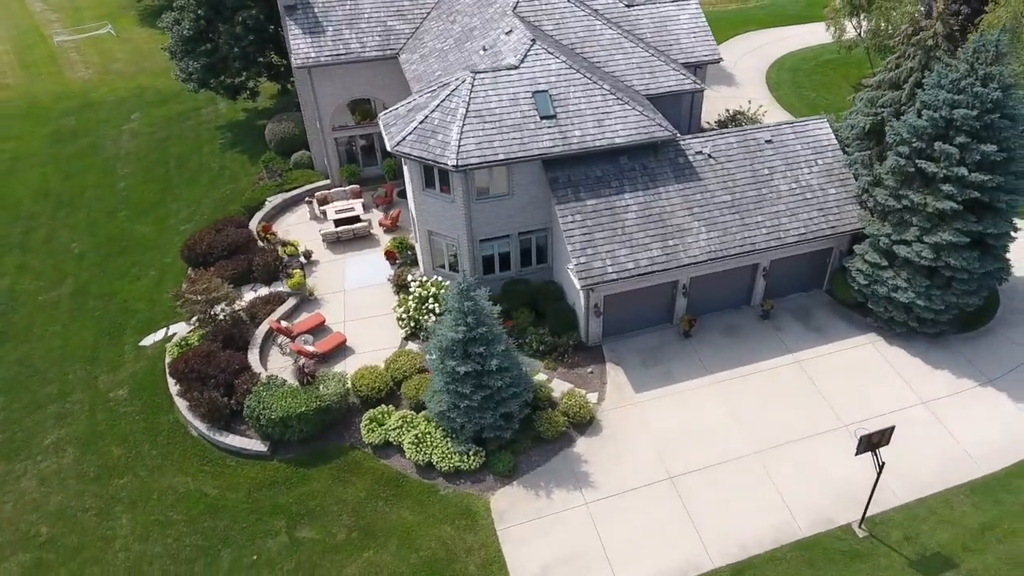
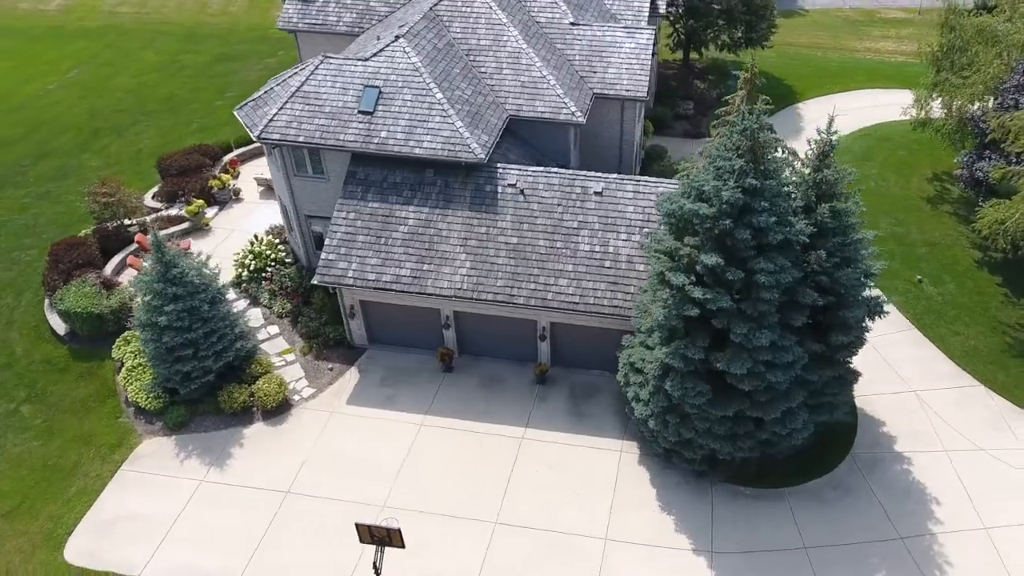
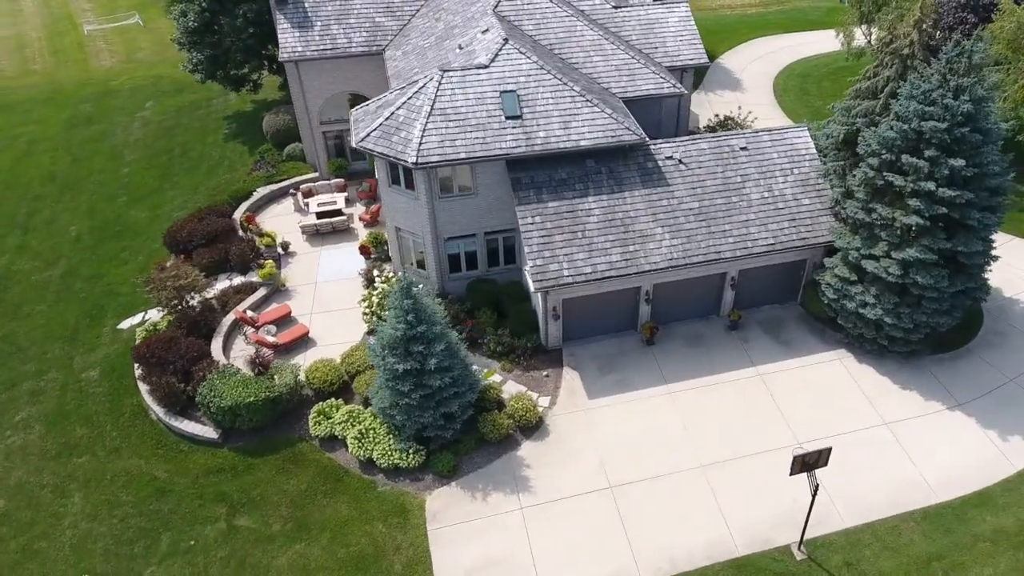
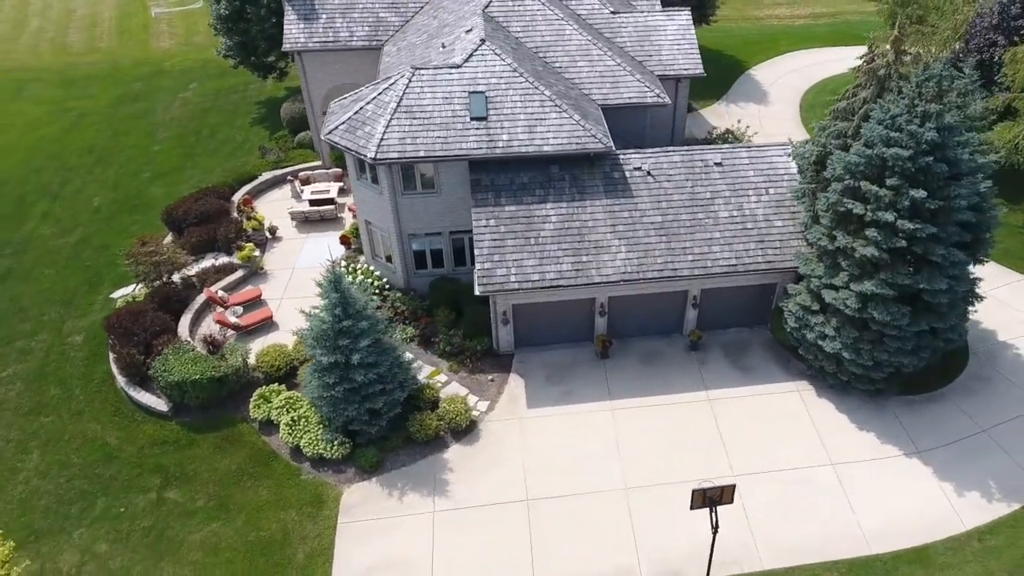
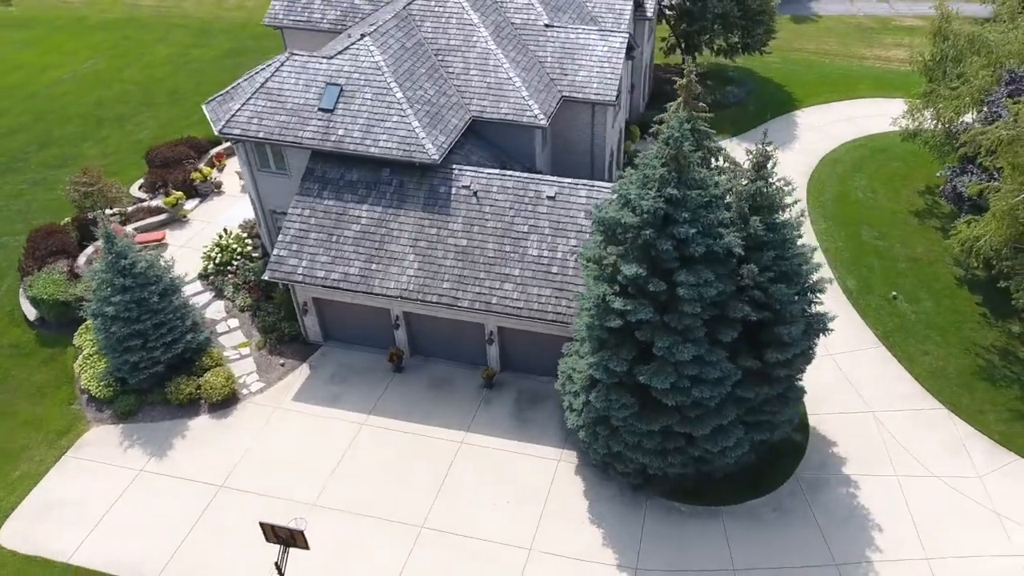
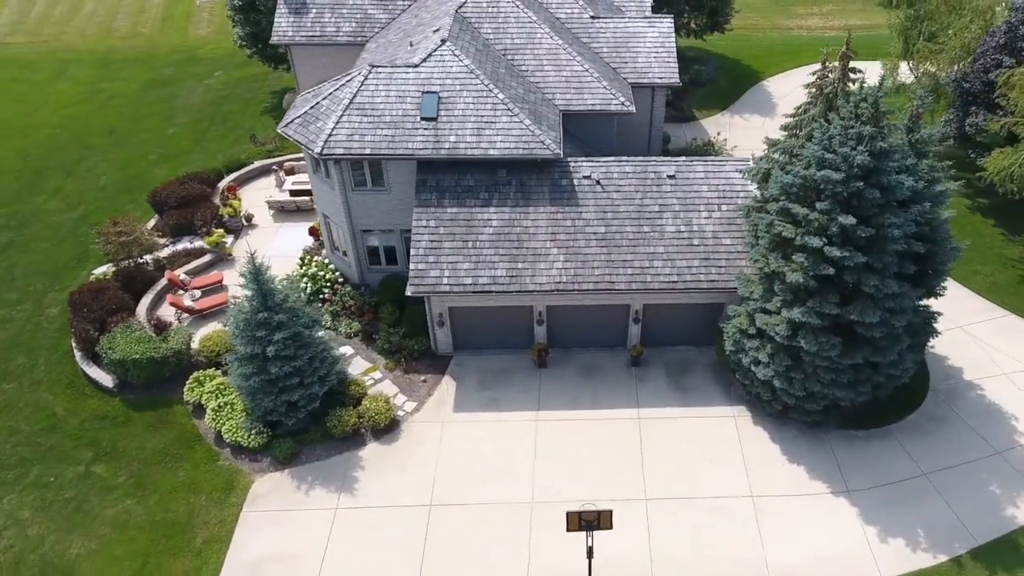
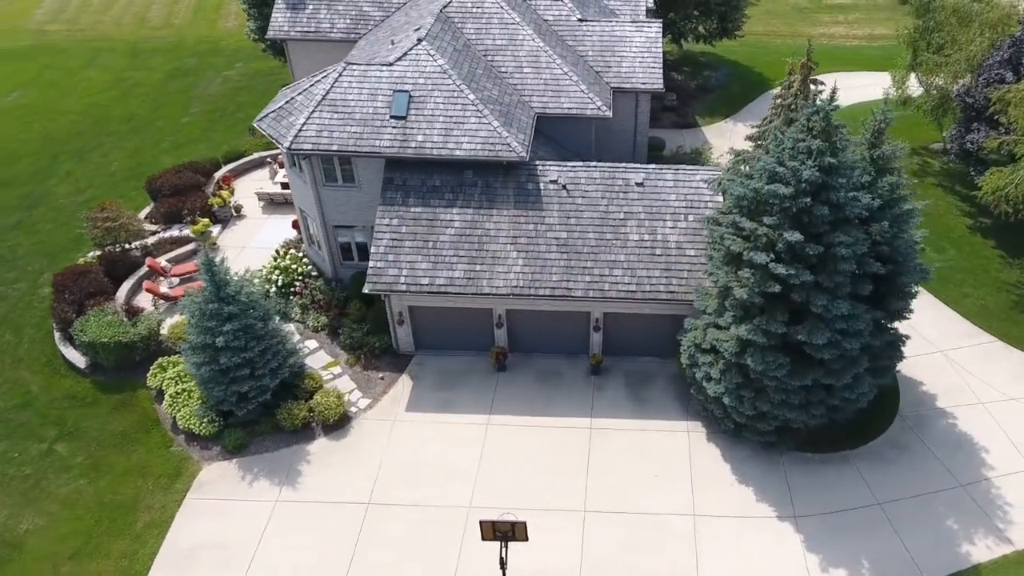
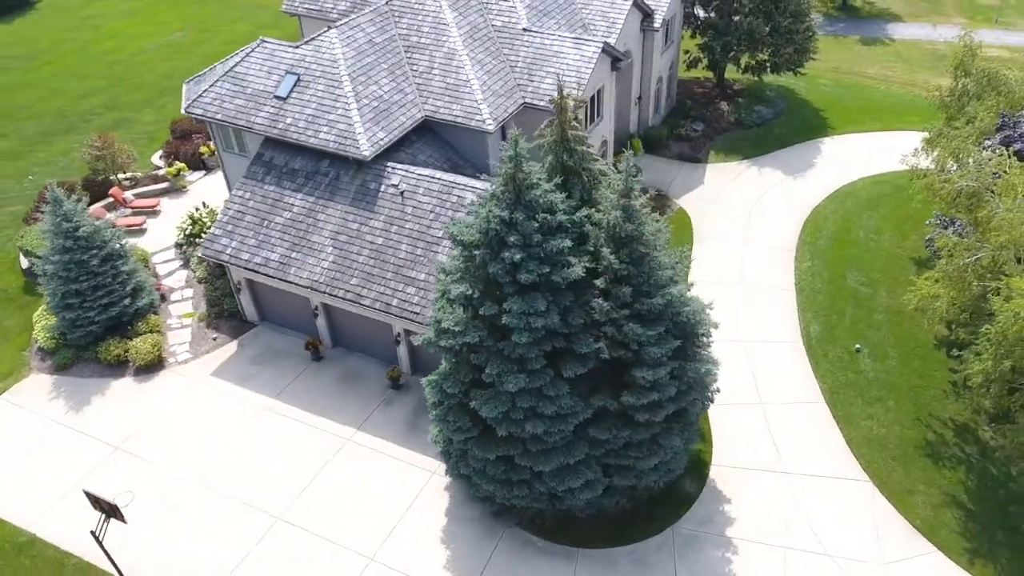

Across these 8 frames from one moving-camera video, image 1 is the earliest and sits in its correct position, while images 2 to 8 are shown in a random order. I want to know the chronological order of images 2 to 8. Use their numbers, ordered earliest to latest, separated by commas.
3, 4, 6, 7, 2, 5, 8
